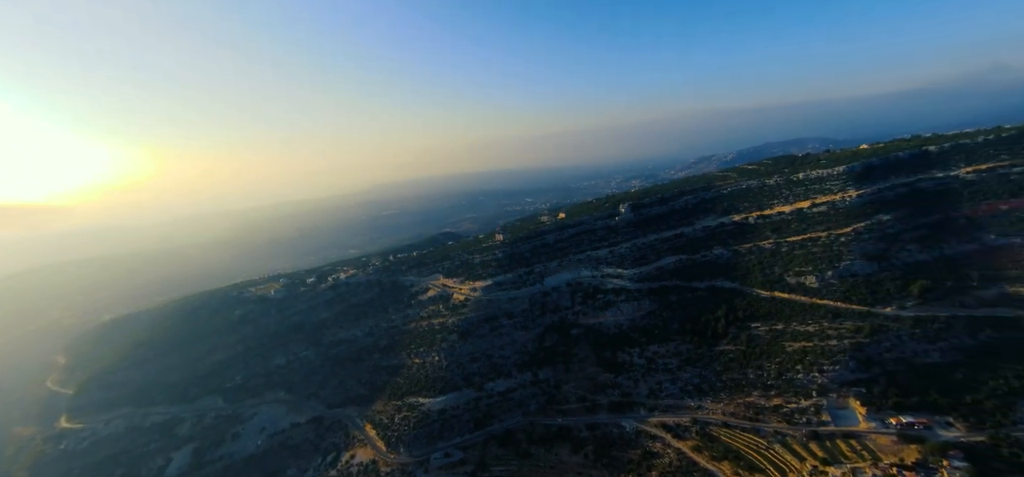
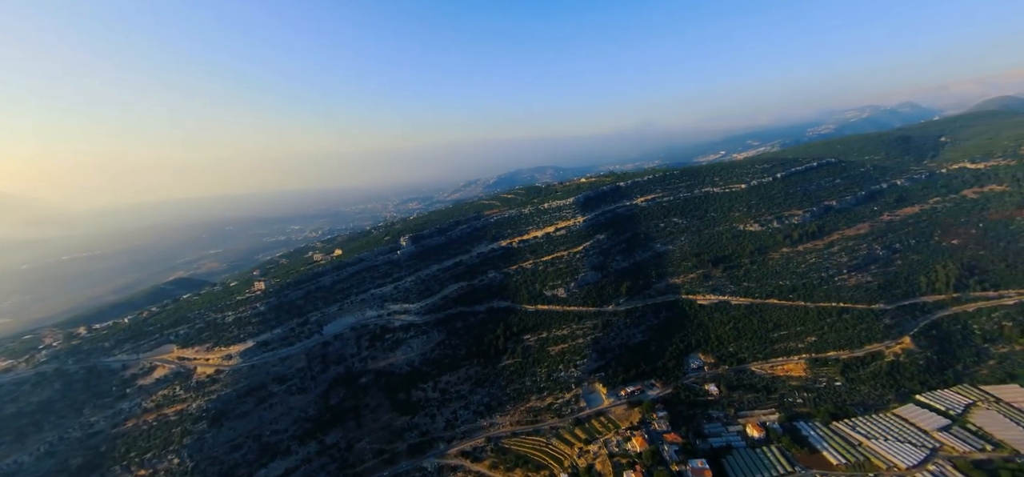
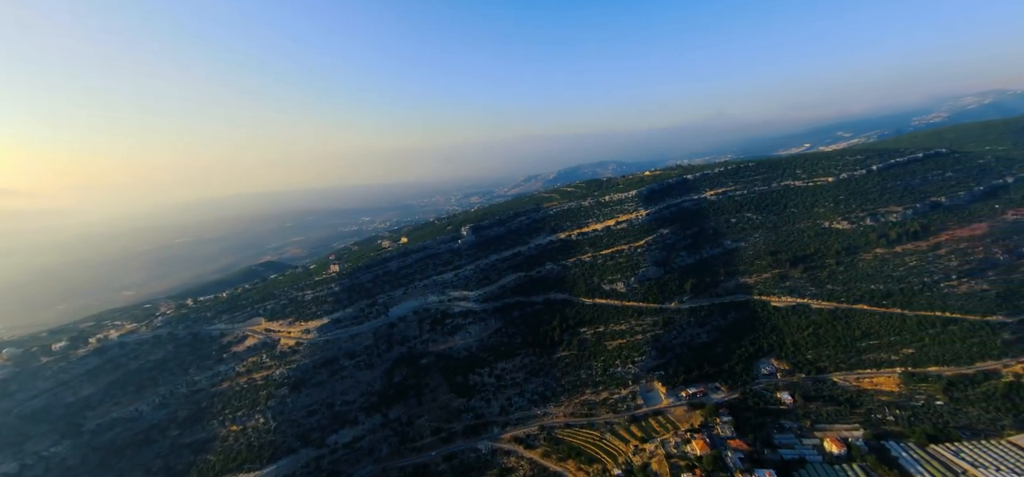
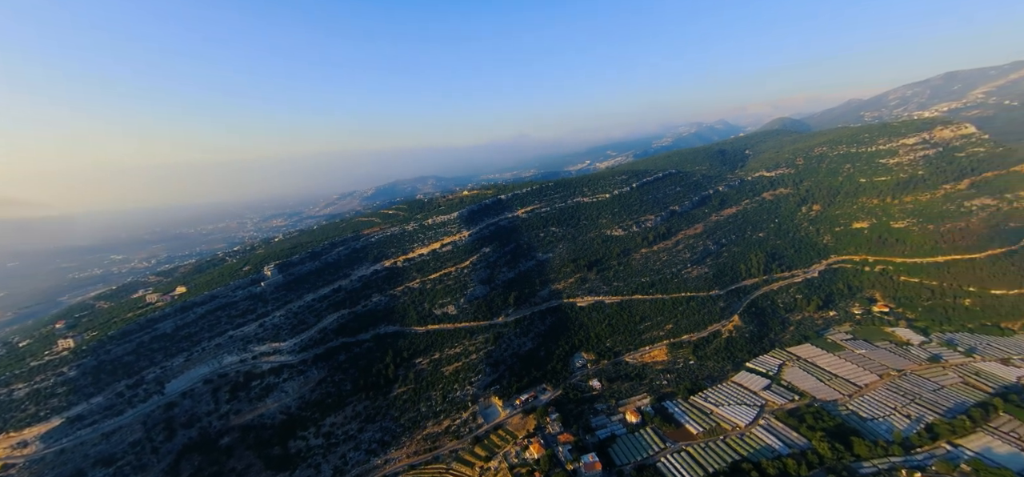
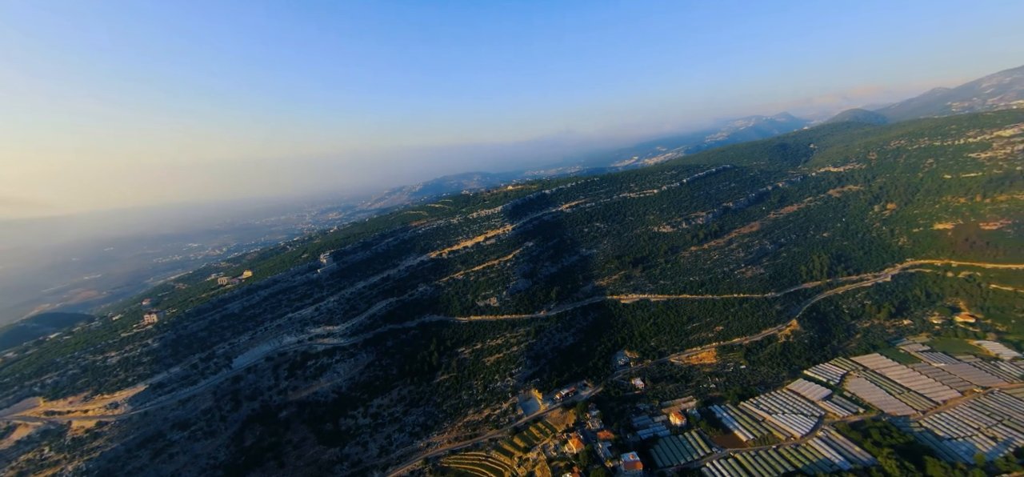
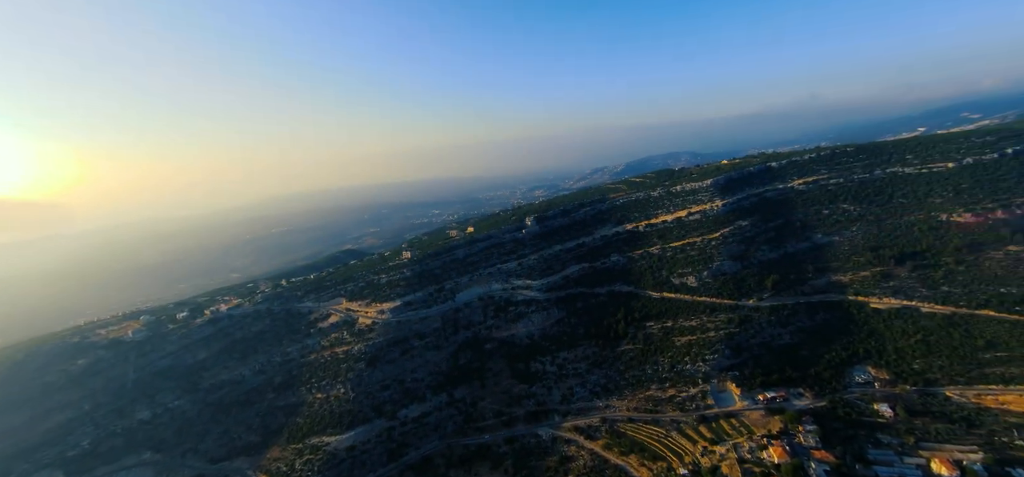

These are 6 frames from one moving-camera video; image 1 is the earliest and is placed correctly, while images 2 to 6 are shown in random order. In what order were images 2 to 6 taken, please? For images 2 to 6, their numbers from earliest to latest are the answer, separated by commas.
6, 3, 2, 5, 4
